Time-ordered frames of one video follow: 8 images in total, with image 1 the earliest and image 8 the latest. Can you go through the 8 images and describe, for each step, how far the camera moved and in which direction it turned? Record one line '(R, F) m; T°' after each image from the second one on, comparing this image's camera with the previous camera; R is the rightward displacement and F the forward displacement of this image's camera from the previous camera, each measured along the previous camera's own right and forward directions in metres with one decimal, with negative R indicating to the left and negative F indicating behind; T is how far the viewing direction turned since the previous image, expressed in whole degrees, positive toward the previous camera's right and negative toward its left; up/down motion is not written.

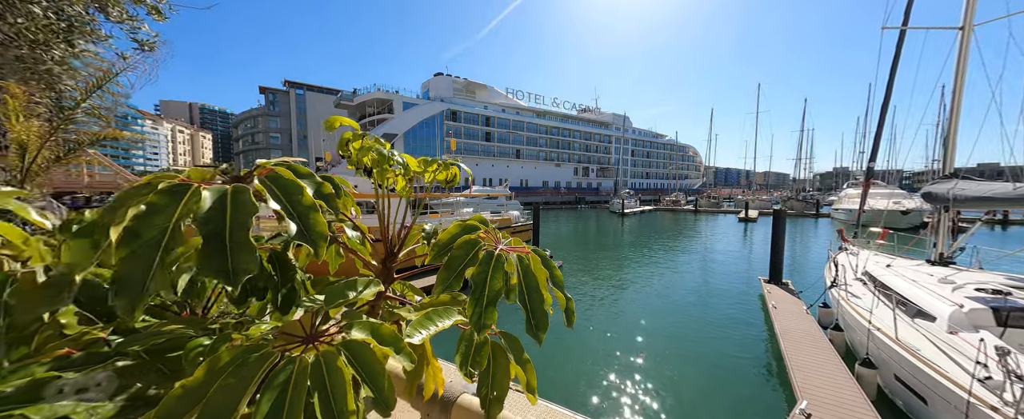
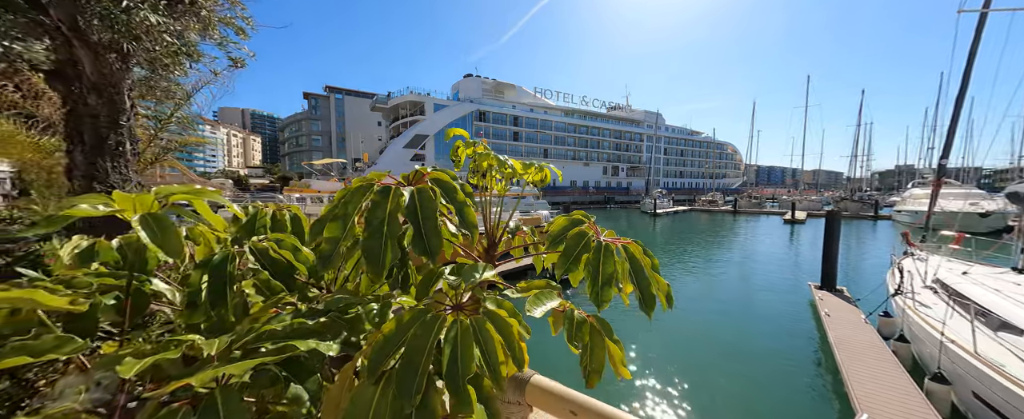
(-0.2, -0.1) m; -5°
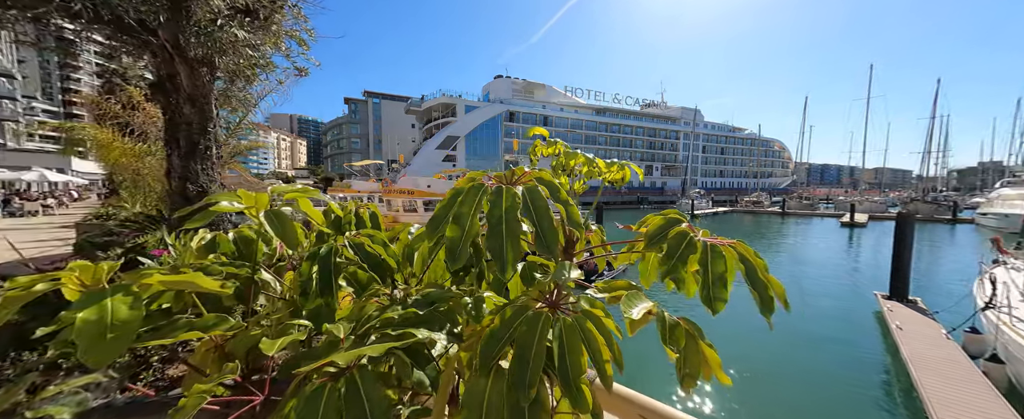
(-0.1, 0.0) m; -5°
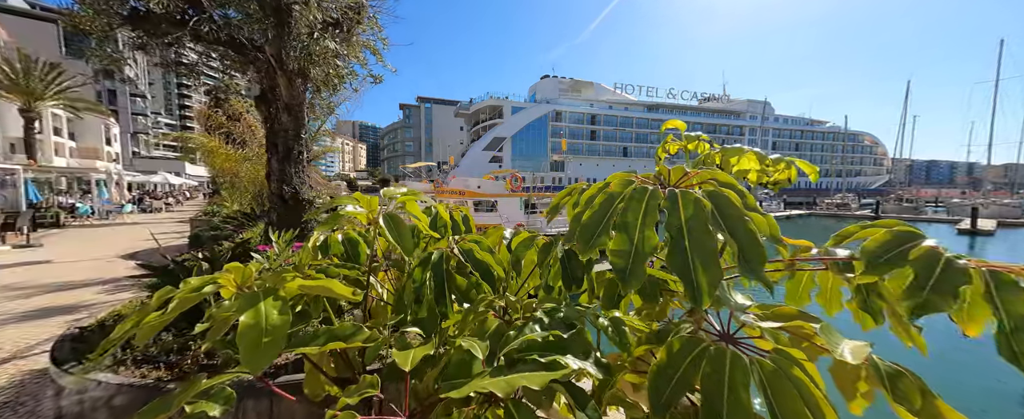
(-0.2, +0.1) m; -8°
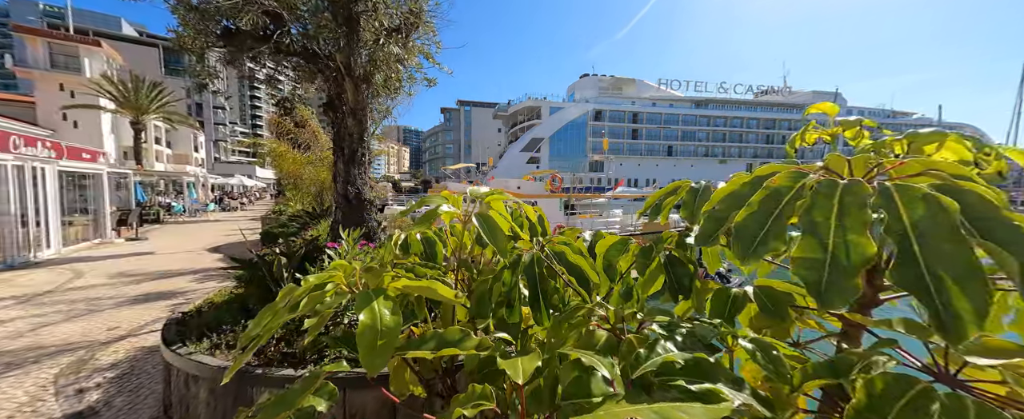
(-0.1, 0.0) m; -7°
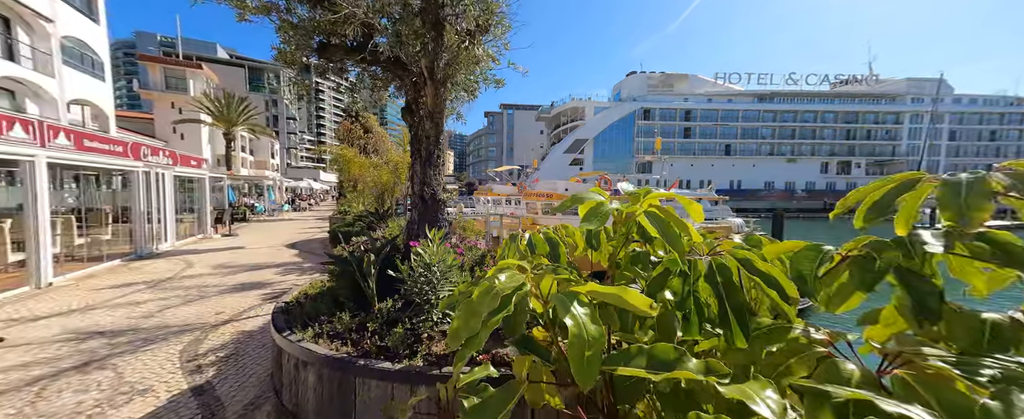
(-0.3, 0.0) m; -8°
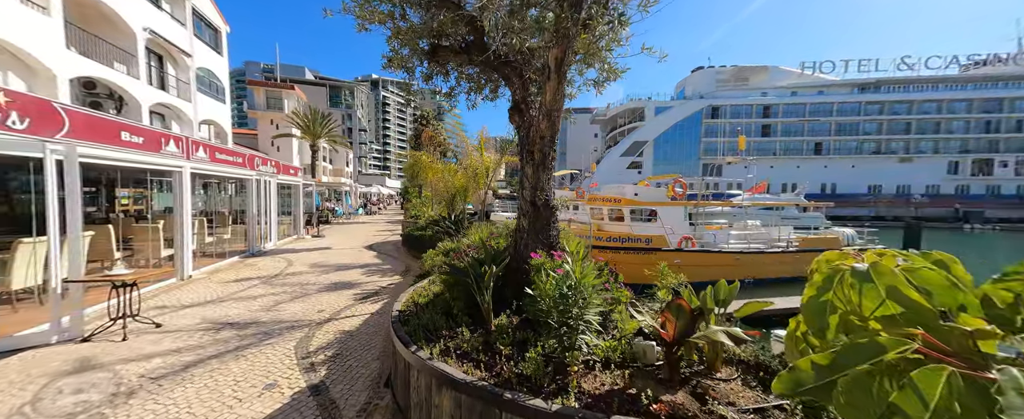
(-0.5, +0.2) m; -10°
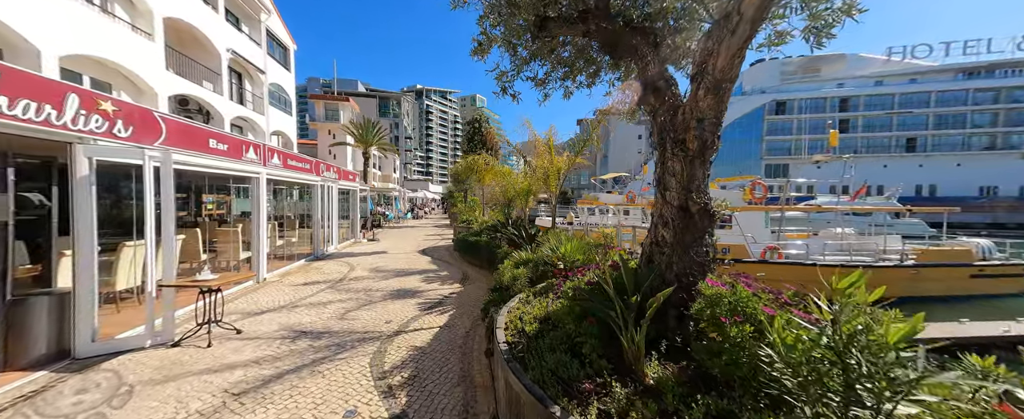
(-0.7, +0.5) m; -7°
